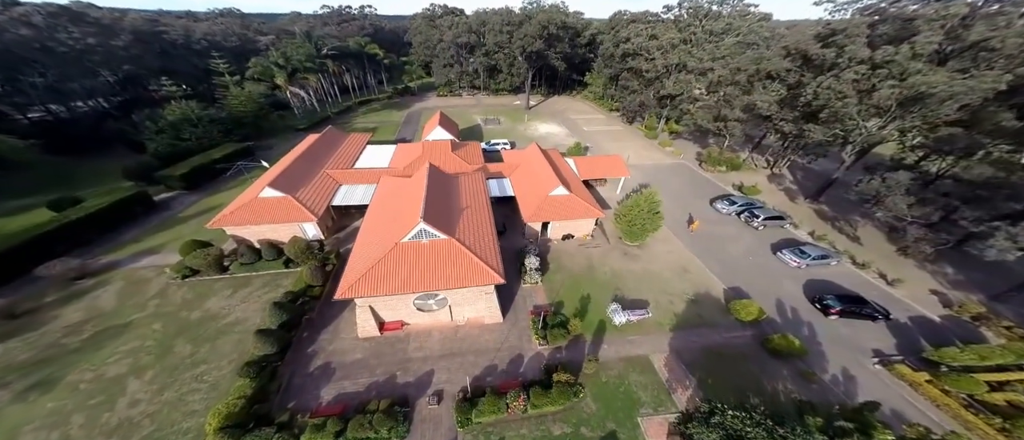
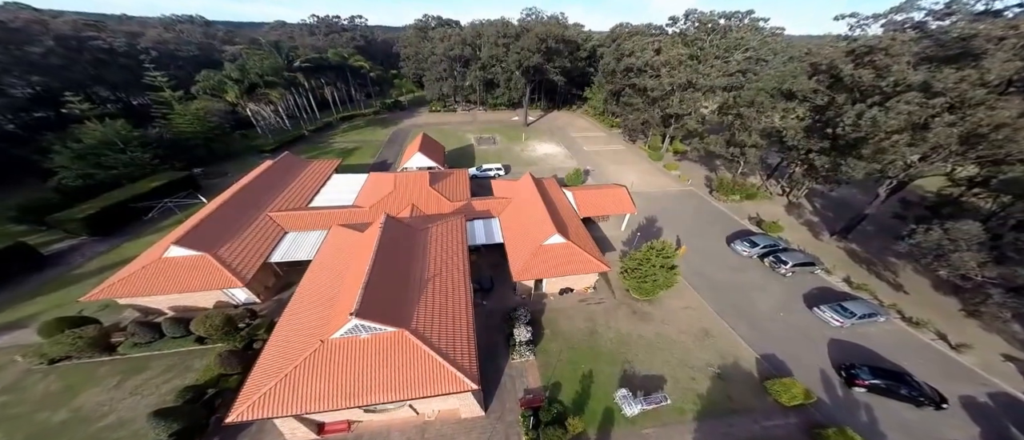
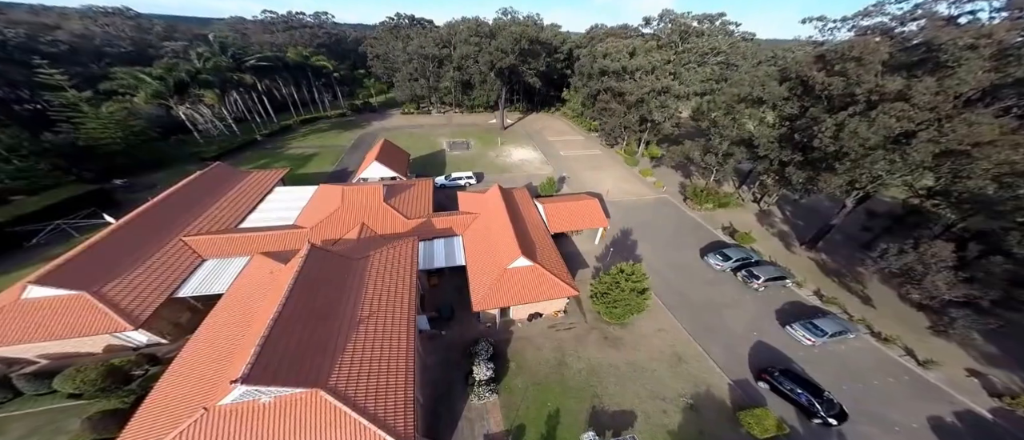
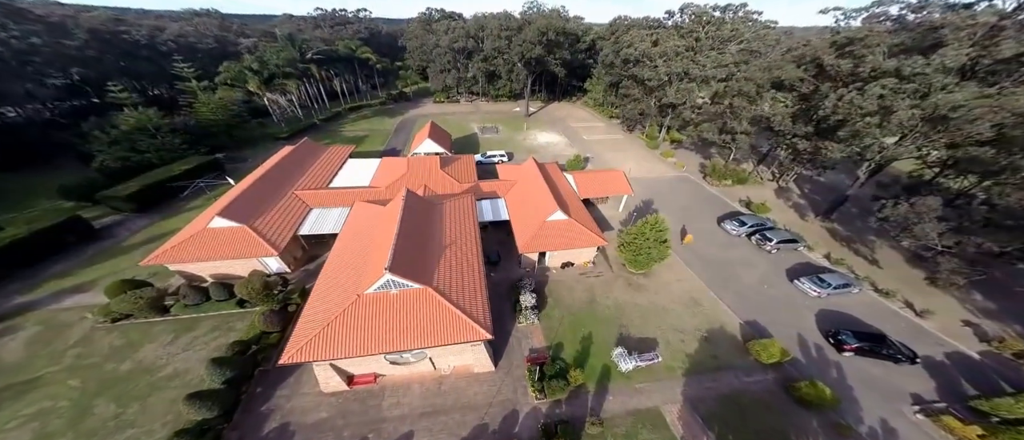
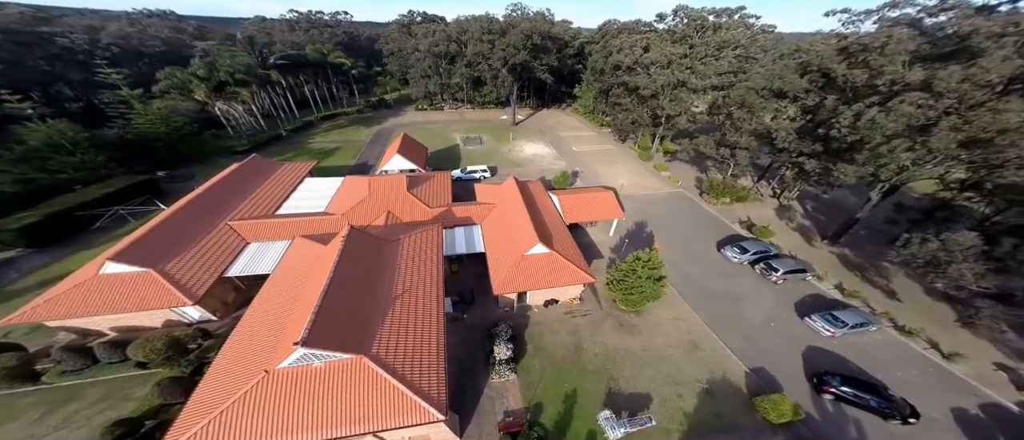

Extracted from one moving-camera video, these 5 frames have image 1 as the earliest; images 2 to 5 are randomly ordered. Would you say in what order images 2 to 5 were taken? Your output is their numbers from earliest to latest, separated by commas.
4, 2, 5, 3
